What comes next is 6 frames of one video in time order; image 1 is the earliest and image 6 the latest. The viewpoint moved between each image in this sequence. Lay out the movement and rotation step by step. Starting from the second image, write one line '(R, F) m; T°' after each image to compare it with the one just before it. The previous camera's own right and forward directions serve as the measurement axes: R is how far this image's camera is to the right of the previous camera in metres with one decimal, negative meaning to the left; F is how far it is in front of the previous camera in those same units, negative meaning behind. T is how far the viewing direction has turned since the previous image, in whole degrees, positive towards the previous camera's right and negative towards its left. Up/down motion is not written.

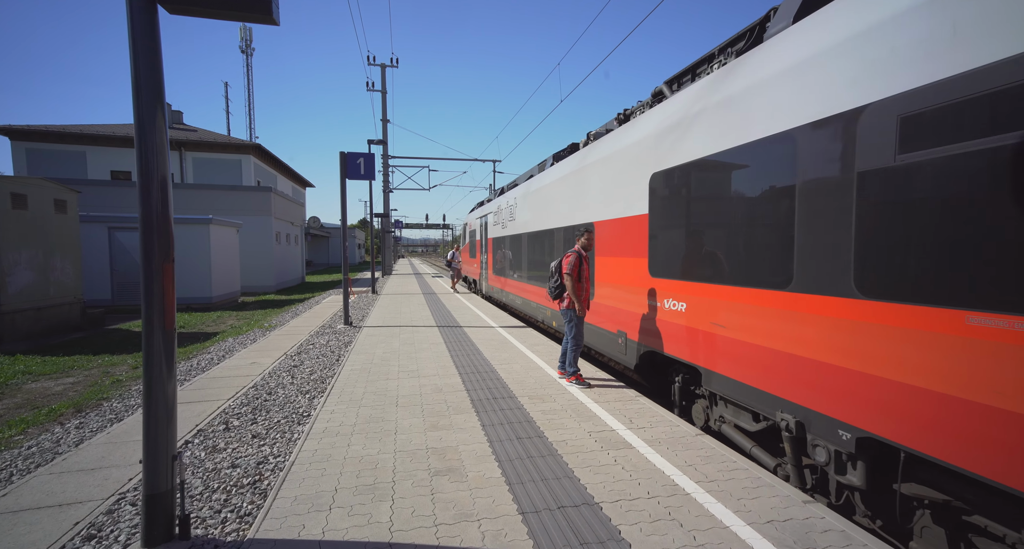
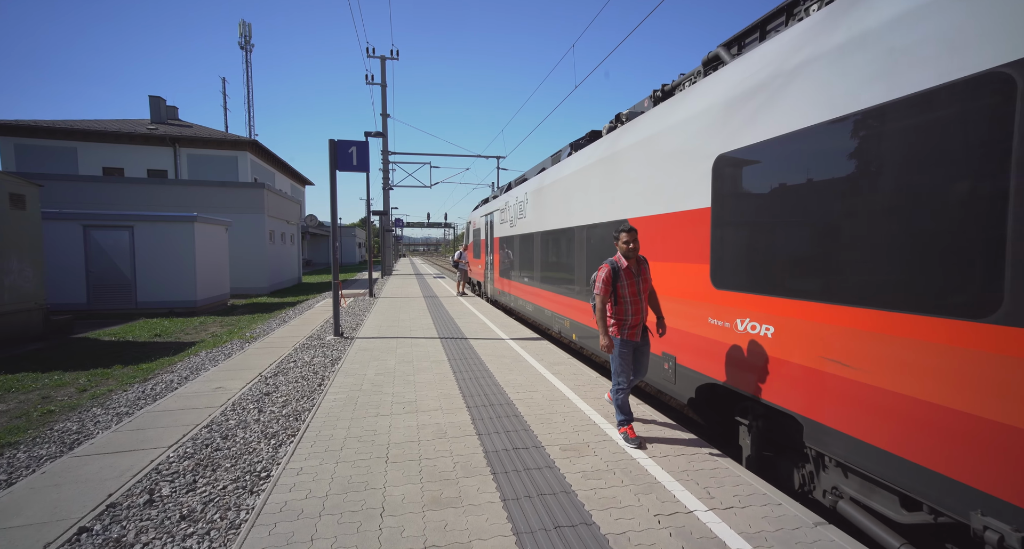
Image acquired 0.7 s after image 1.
(-0.1, +0.9) m; 0°
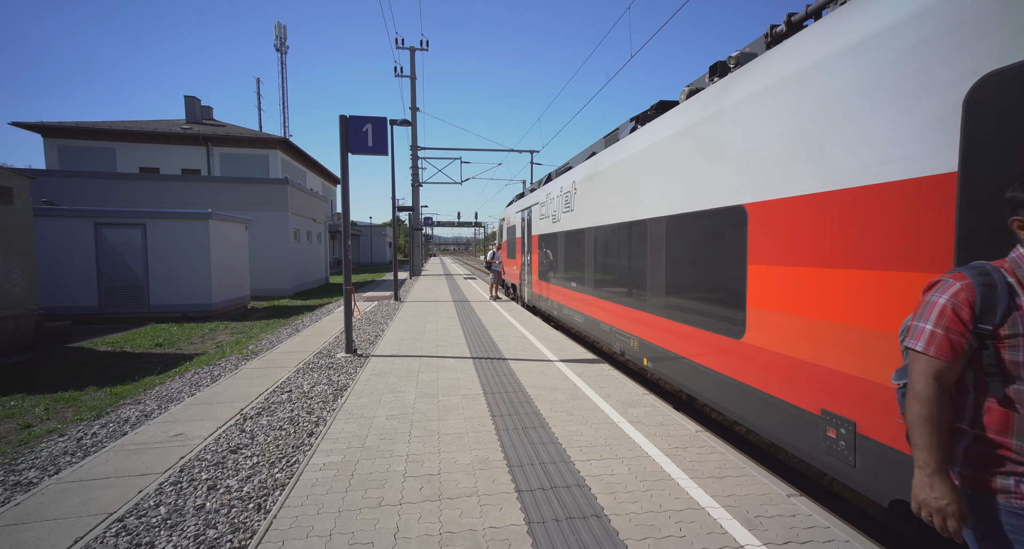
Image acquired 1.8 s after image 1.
(-0.2, +1.3) m; -3°
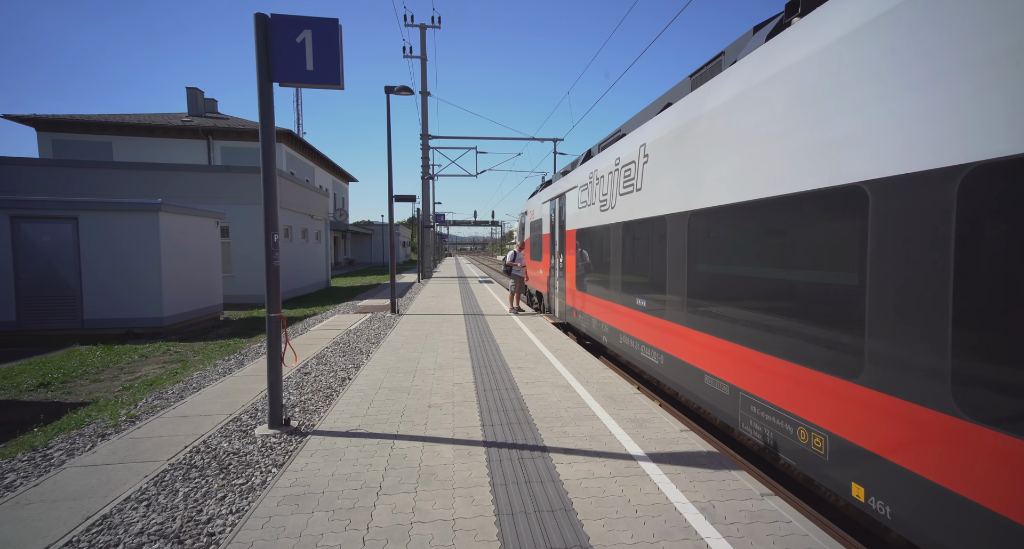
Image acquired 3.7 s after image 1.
(-0.2, +2.6) m; -2°
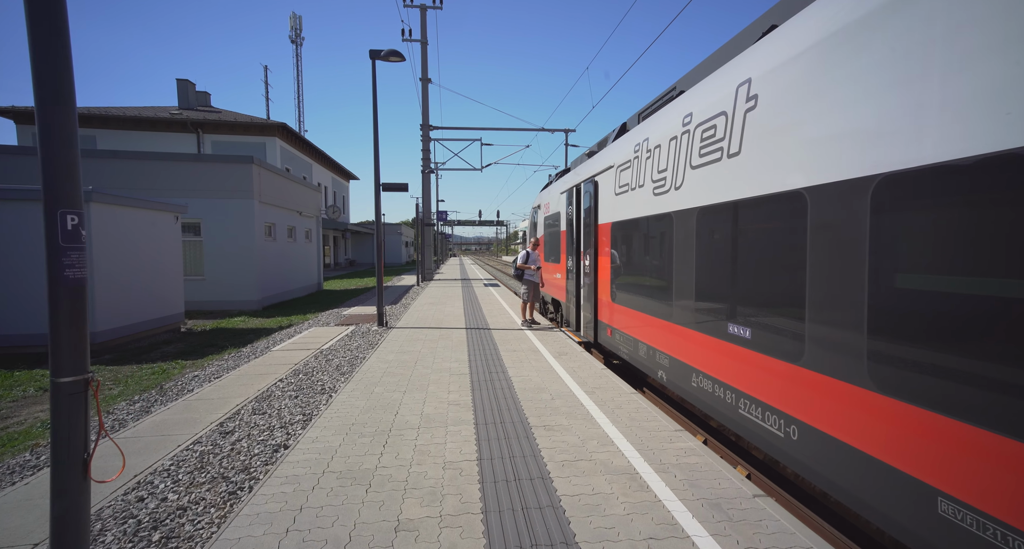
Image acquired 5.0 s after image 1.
(-0.1, +1.9) m; -1°
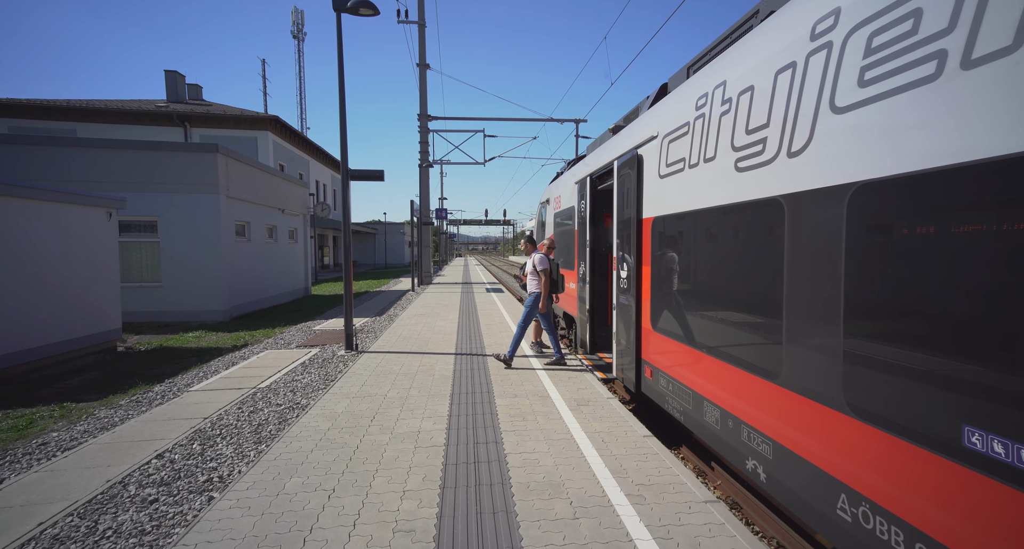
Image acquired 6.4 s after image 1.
(+0.1, +1.9) m; -1°
